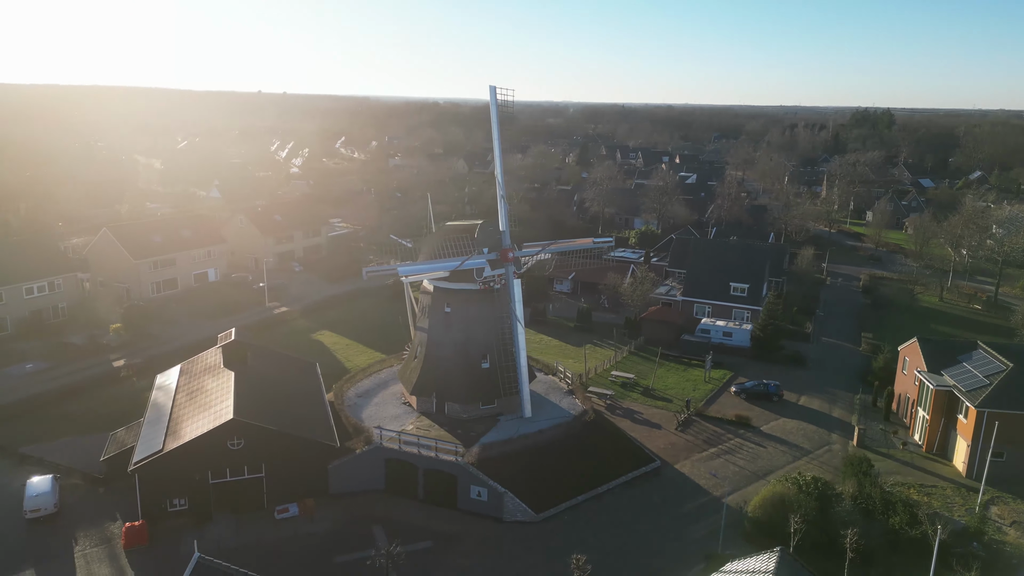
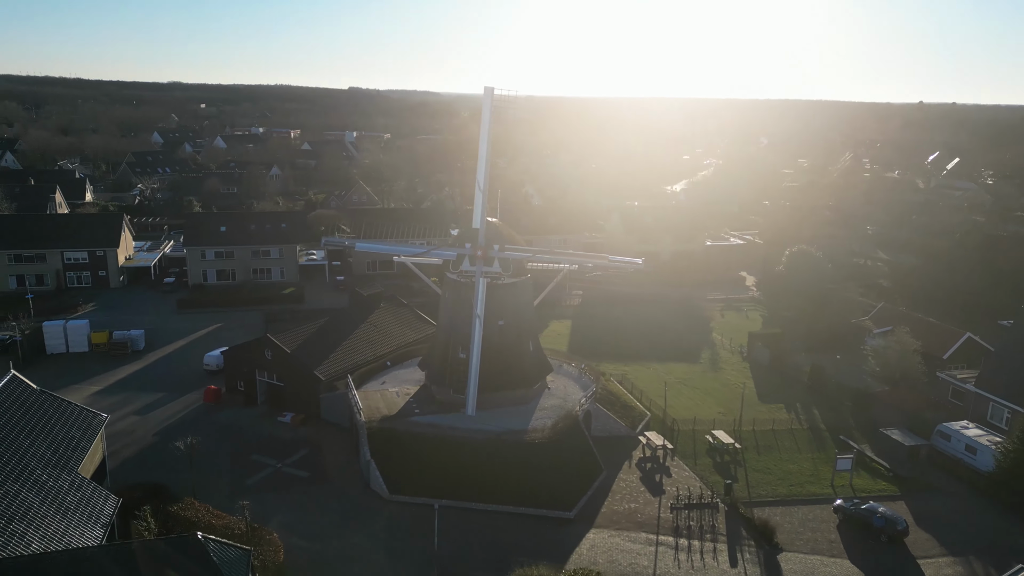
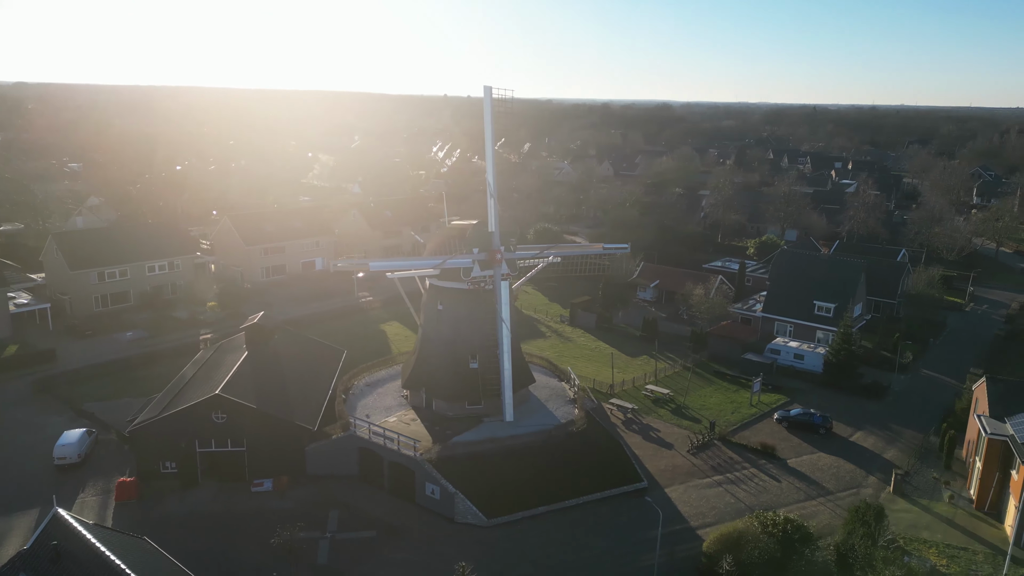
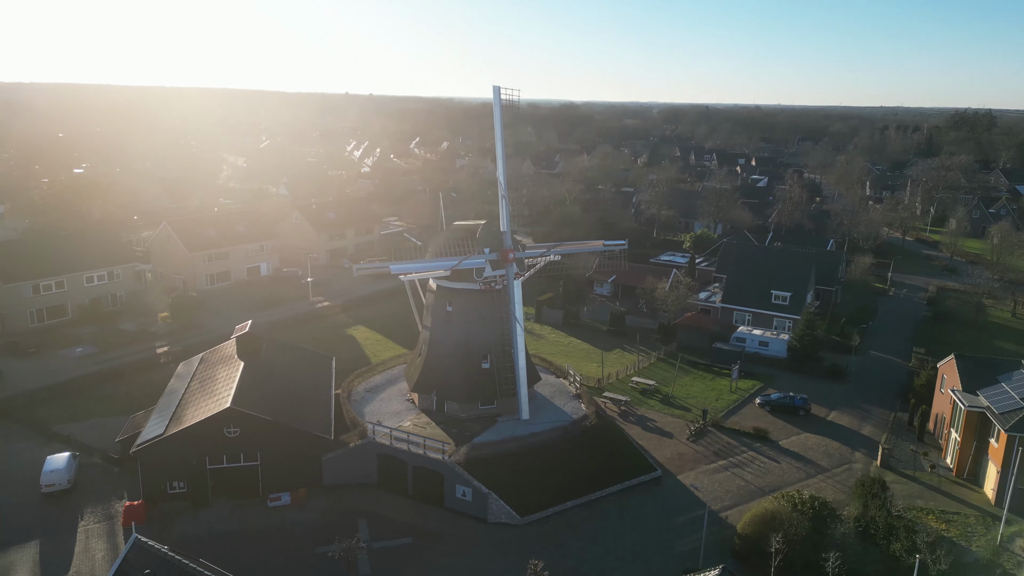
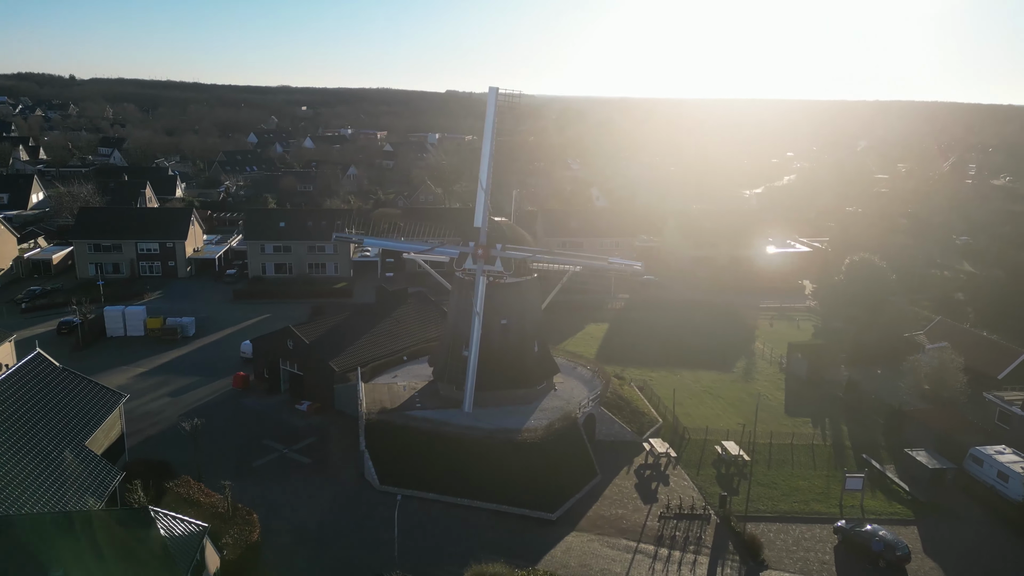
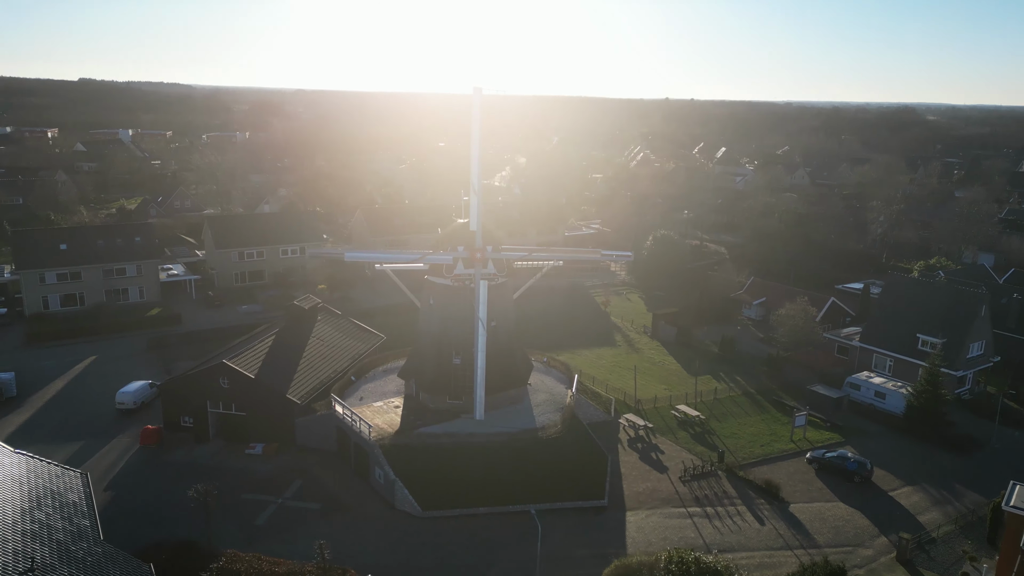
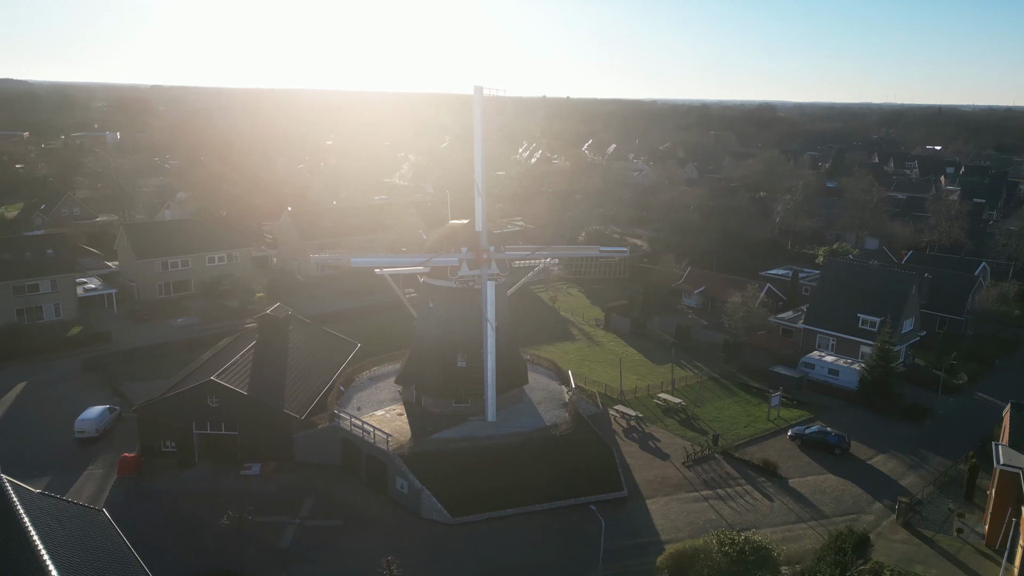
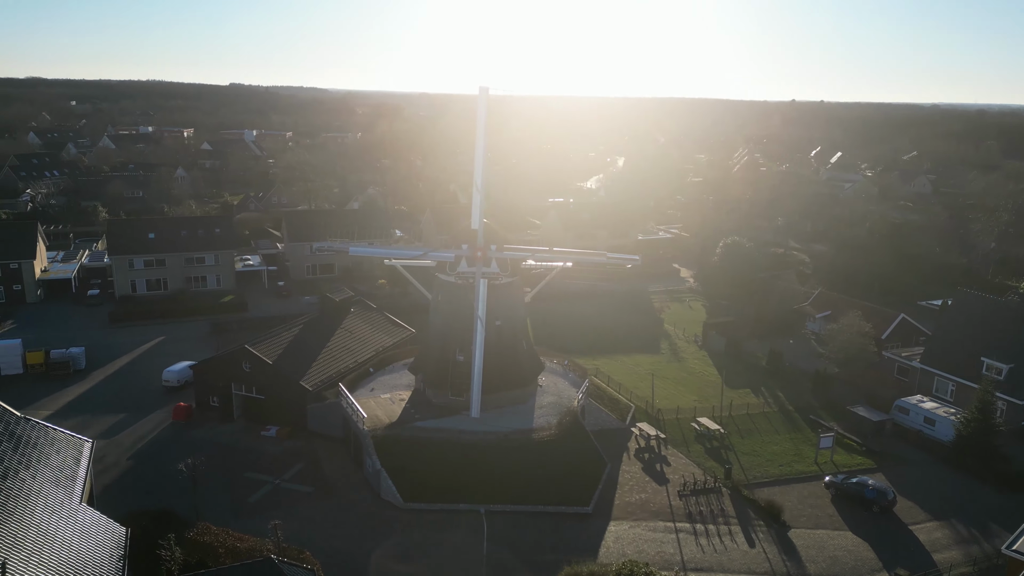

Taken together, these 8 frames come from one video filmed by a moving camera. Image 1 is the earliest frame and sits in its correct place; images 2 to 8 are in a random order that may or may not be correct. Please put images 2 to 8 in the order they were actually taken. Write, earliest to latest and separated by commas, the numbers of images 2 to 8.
4, 3, 7, 6, 8, 2, 5
